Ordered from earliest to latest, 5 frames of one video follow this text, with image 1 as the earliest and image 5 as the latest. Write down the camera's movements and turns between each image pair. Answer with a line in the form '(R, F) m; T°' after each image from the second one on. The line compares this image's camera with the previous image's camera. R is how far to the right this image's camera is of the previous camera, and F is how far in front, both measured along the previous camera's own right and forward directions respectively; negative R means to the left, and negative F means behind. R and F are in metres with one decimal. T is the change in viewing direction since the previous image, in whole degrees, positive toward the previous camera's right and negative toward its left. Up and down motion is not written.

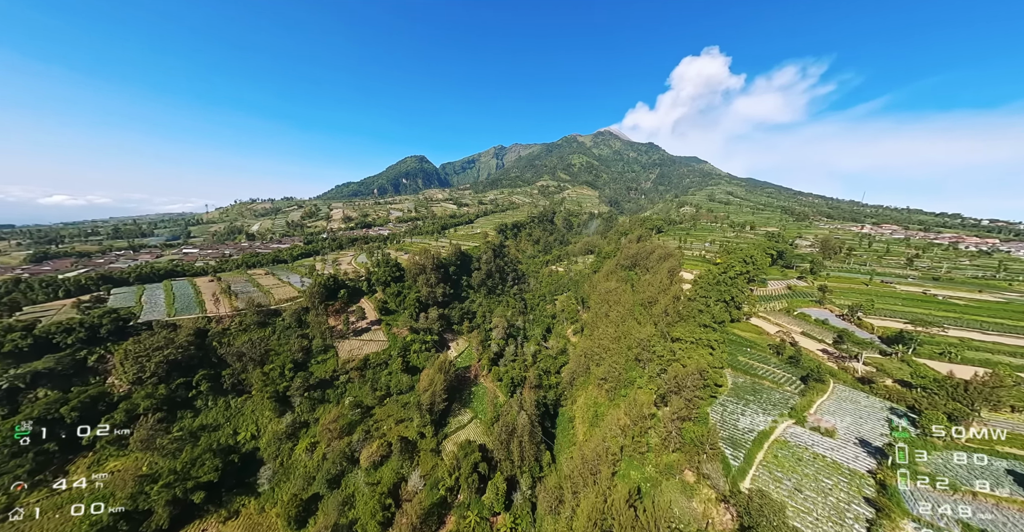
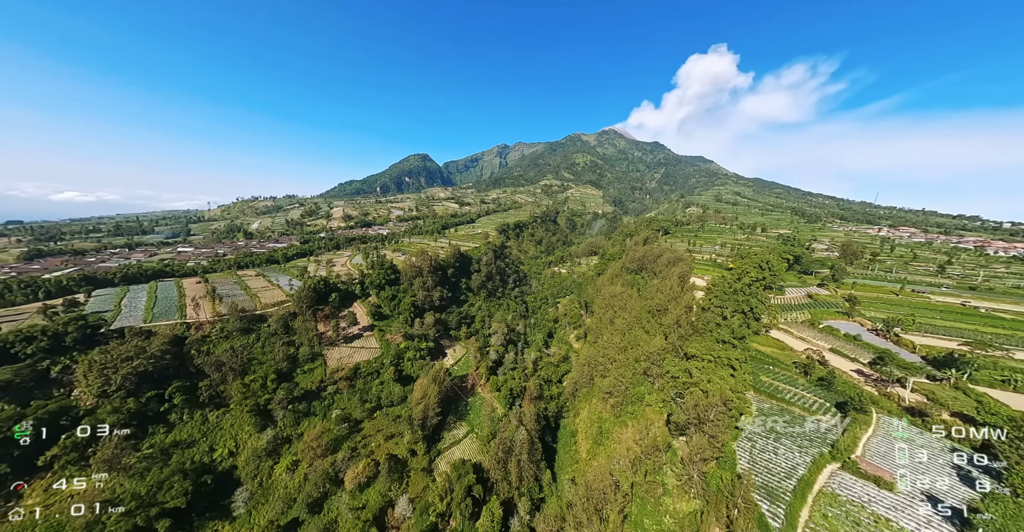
(+0.4, +2.4) m; -1°
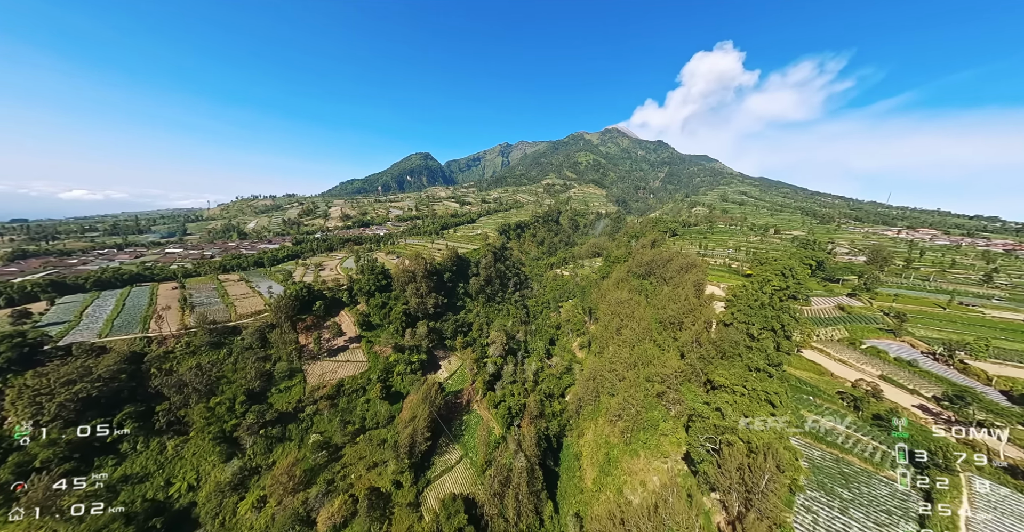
(+0.4, +3.4) m; 0°
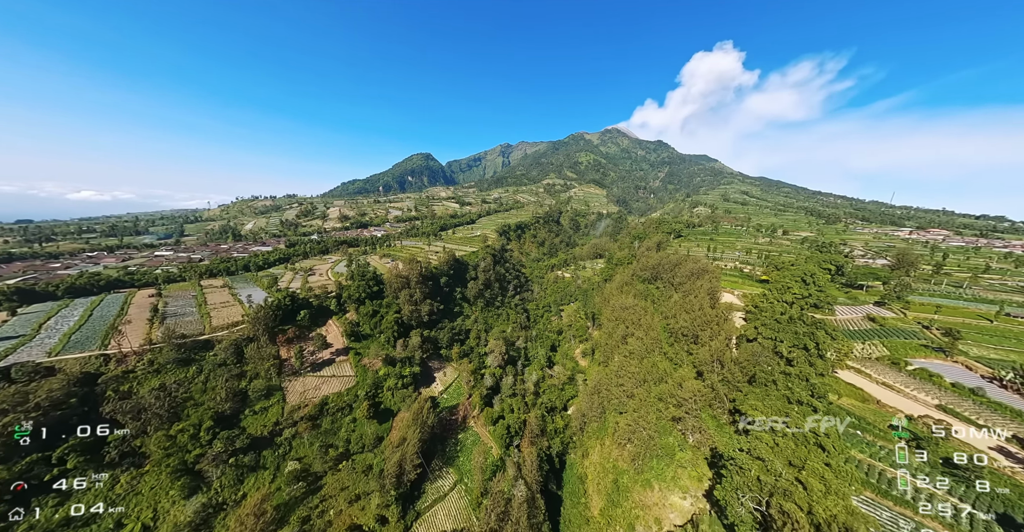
(+0.1, +2.8) m; 0°
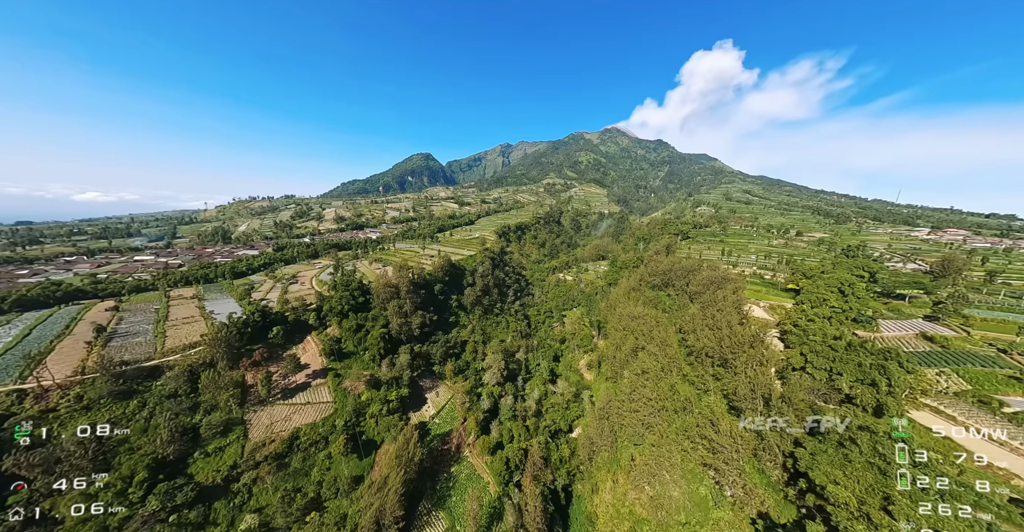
(0.0, +4.2) m; 0°
